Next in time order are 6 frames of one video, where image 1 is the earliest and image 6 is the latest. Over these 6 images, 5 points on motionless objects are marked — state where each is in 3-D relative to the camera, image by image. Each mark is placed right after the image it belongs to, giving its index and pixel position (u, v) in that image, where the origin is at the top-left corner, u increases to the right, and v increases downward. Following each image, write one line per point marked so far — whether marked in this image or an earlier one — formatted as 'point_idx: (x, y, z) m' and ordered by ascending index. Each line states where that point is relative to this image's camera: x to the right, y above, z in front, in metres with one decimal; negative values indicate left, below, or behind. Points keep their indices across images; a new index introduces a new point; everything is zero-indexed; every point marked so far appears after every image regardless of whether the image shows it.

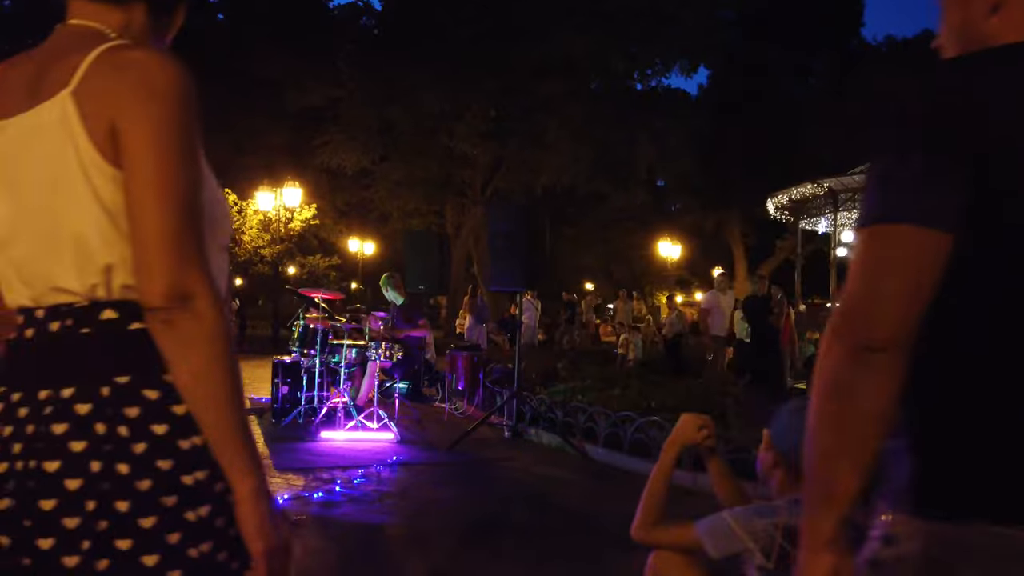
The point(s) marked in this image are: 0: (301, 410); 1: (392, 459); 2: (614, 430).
0: (-2.7, -1.6, +10.1) m
1: (-1.2, -1.8, +8.1) m
2: (+1.0, -1.5, +8.6) m
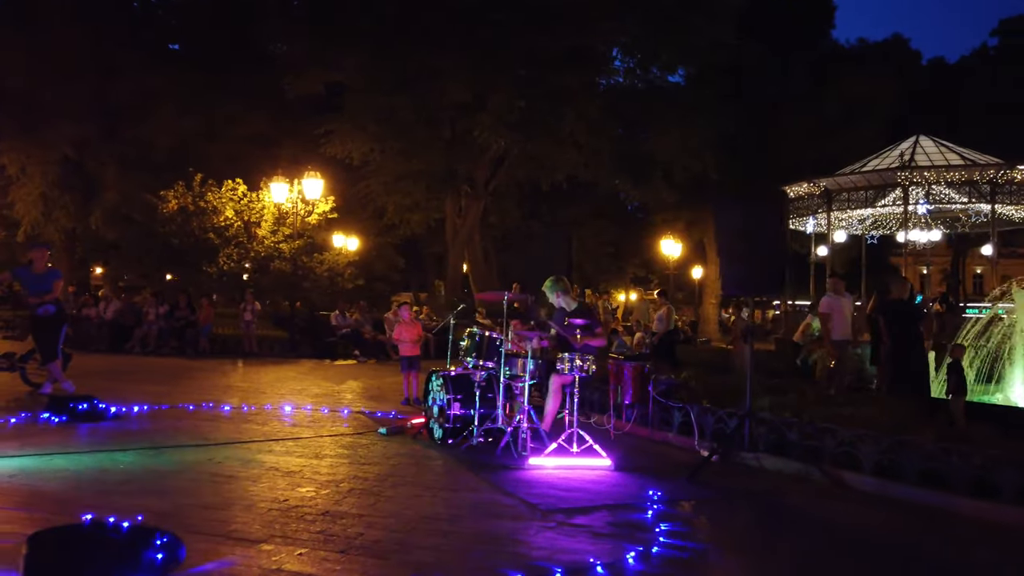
0: (-0.4, -1.6, +8.9) m
1: (+1.2, -1.8, +7.0) m
2: (+3.4, -1.6, +7.7) m
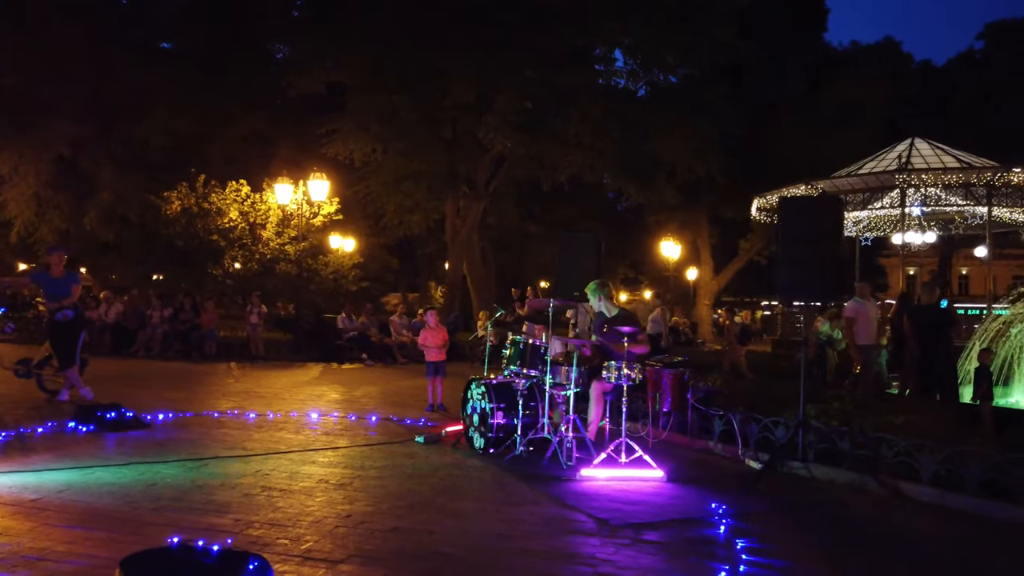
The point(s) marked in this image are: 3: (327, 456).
0: (+0.1, -1.7, +8.7) m
1: (+1.7, -1.9, +6.9) m
2: (+3.9, -1.7, +7.6) m
3: (-2.0, -1.8, +8.5) m
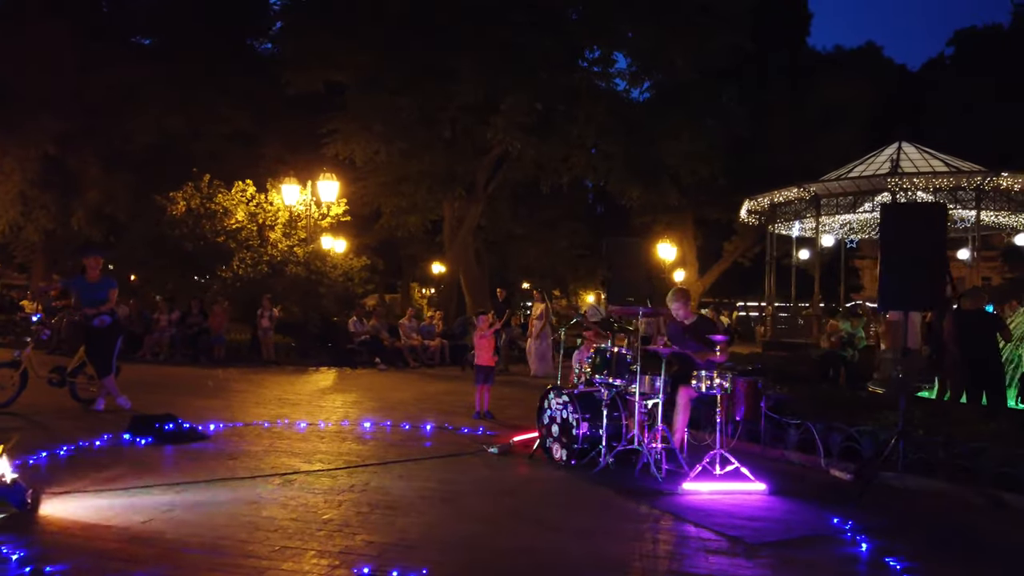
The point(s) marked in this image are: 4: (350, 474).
0: (+1.0, -1.8, +8.5) m
1: (+2.7, -2.0, +6.7) m
2: (+4.8, -1.8, +7.5) m
3: (-1.1, -1.9, +8.2) m
4: (-1.6, -1.9, +7.8) m
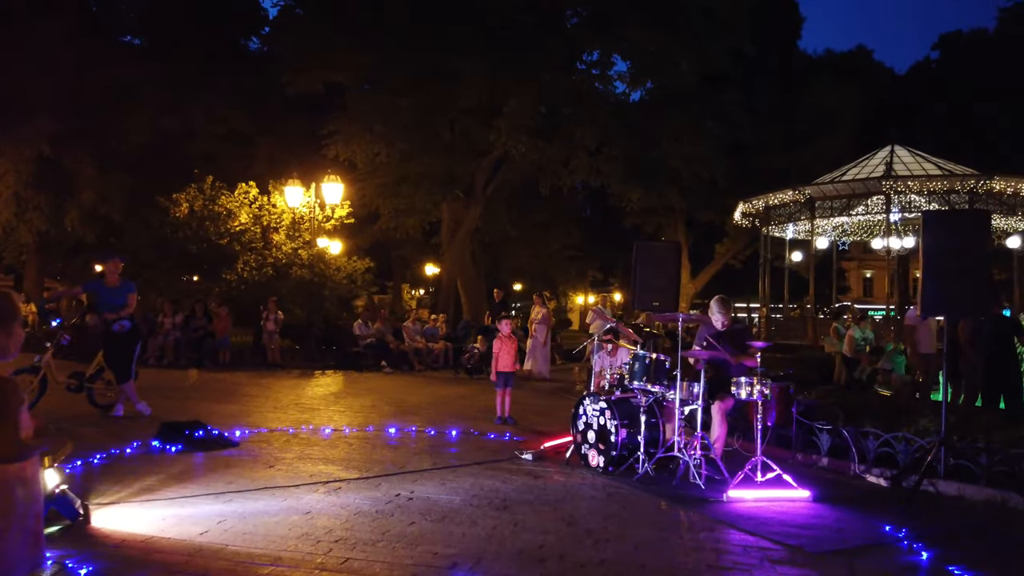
0: (+1.4, -1.9, +8.5) m
1: (+3.2, -2.0, +6.8) m
2: (+5.3, -1.8, +7.6) m
3: (-0.7, -2.0, +8.1) m
4: (-1.2, -1.9, +7.8) m
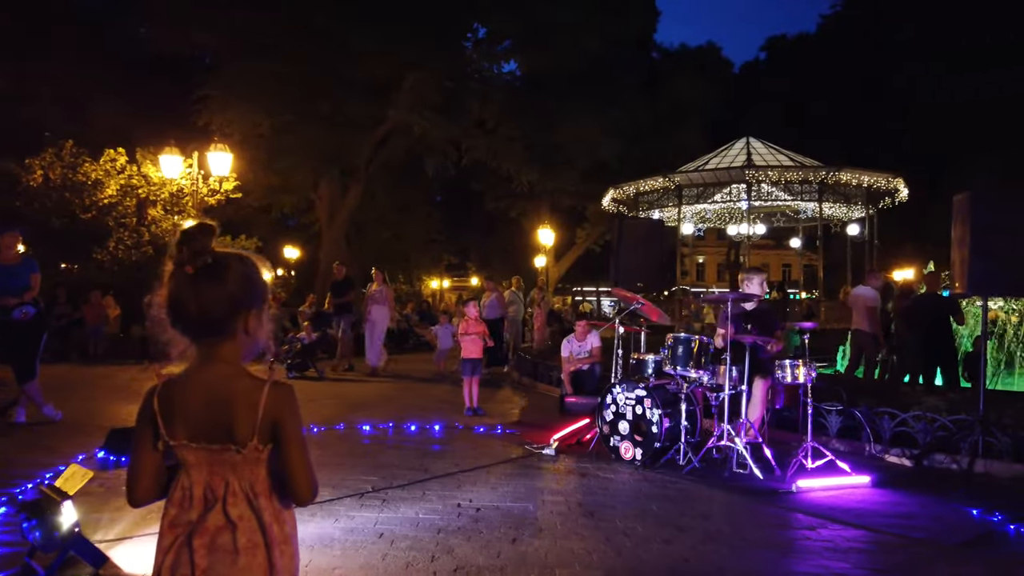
0: (+1.7, -1.6, +8.0) m
1: (+3.8, -1.9, +6.6) m
2: (+5.7, -1.6, +7.8) m
3: (-0.2, -1.8, +7.2) m
4: (-0.7, -1.7, +6.7) m
